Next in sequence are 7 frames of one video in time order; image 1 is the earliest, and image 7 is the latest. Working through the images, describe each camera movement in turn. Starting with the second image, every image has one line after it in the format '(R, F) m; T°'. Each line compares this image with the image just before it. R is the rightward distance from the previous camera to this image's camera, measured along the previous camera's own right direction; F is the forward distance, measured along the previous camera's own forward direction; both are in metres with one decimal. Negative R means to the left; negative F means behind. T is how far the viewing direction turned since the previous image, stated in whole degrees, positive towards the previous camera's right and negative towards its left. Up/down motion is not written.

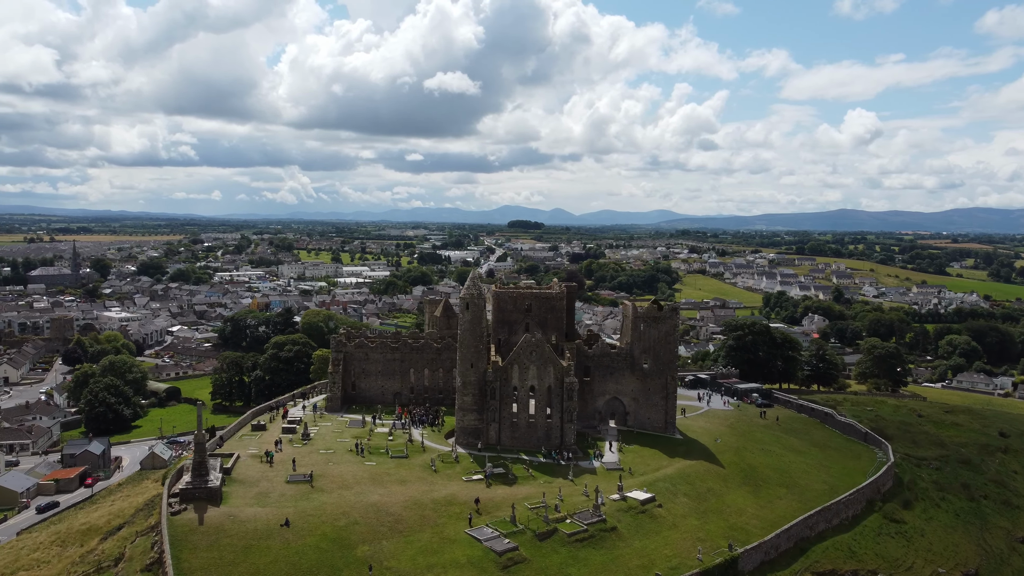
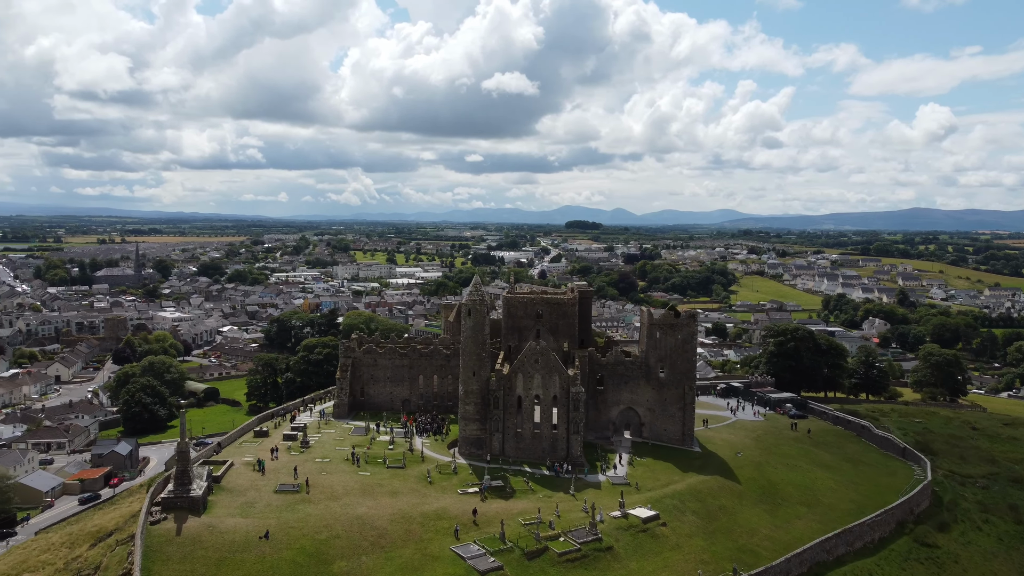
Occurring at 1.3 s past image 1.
(+2.7, +1.4) m; -4°
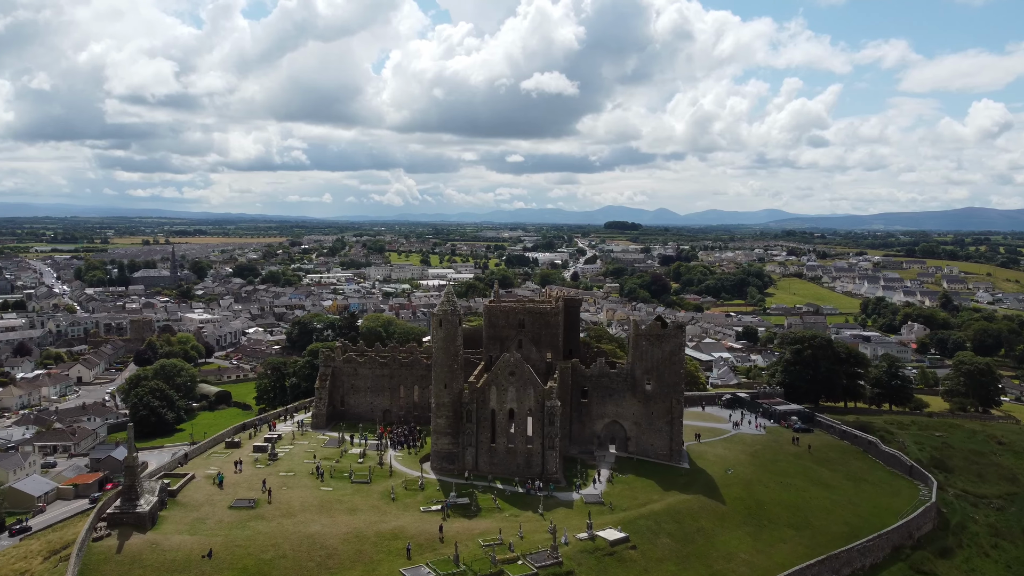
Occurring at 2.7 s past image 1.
(+3.3, +1.4) m; -3°
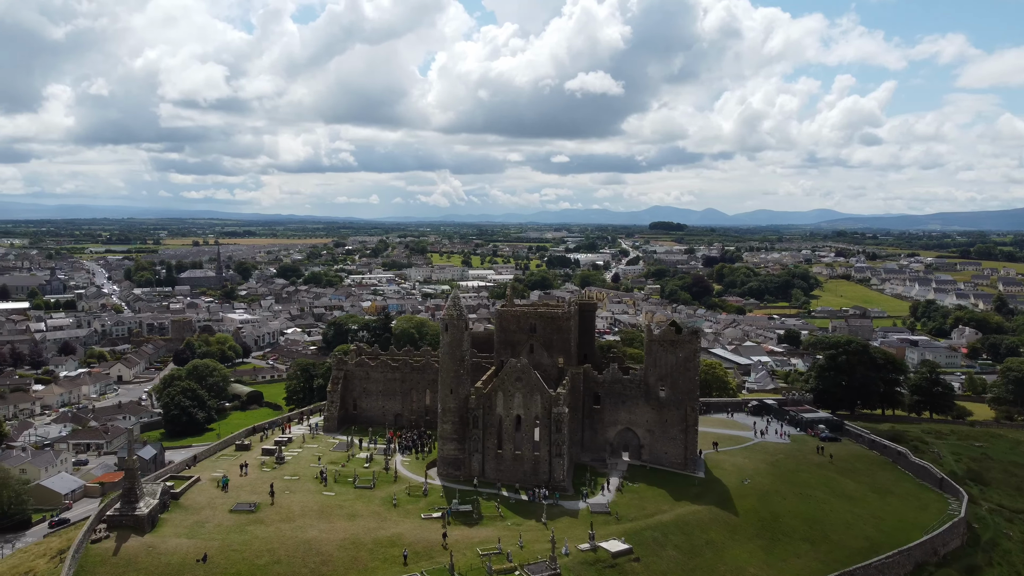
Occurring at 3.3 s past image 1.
(+1.8, +0.6) m; -3°
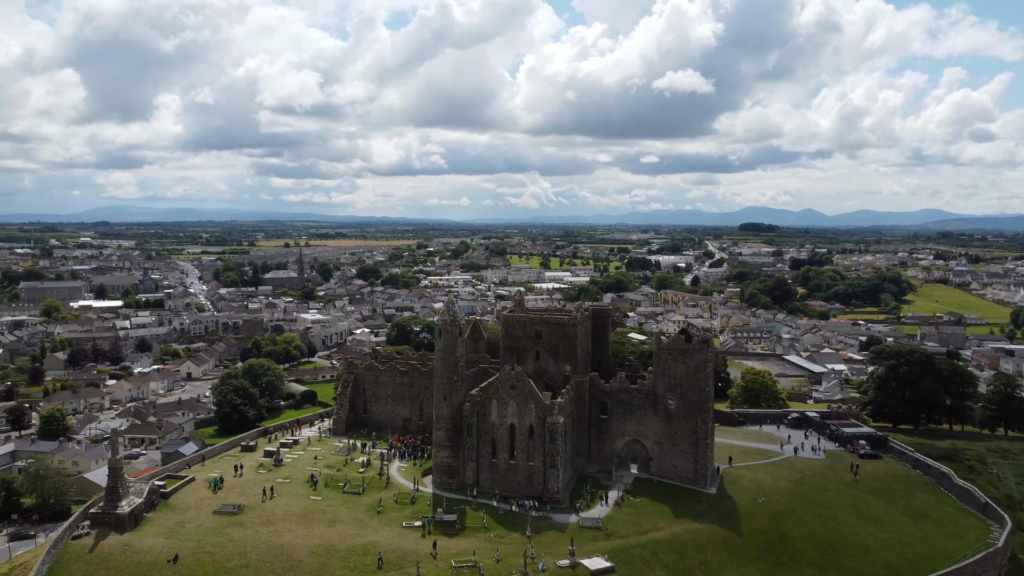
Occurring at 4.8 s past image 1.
(+4.3, +1.1) m; -6°
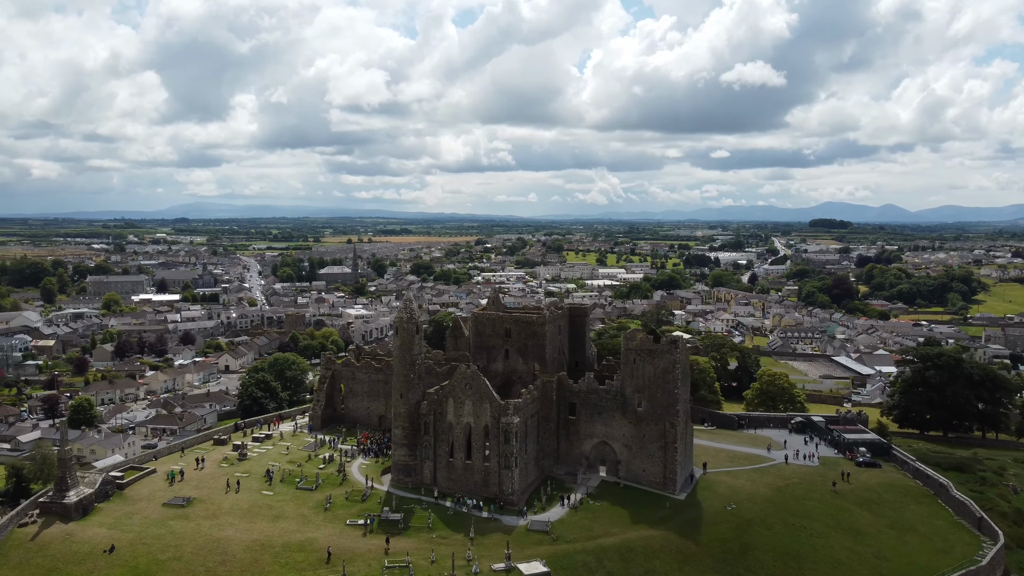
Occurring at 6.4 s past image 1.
(+5.0, +0.8) m; -5°
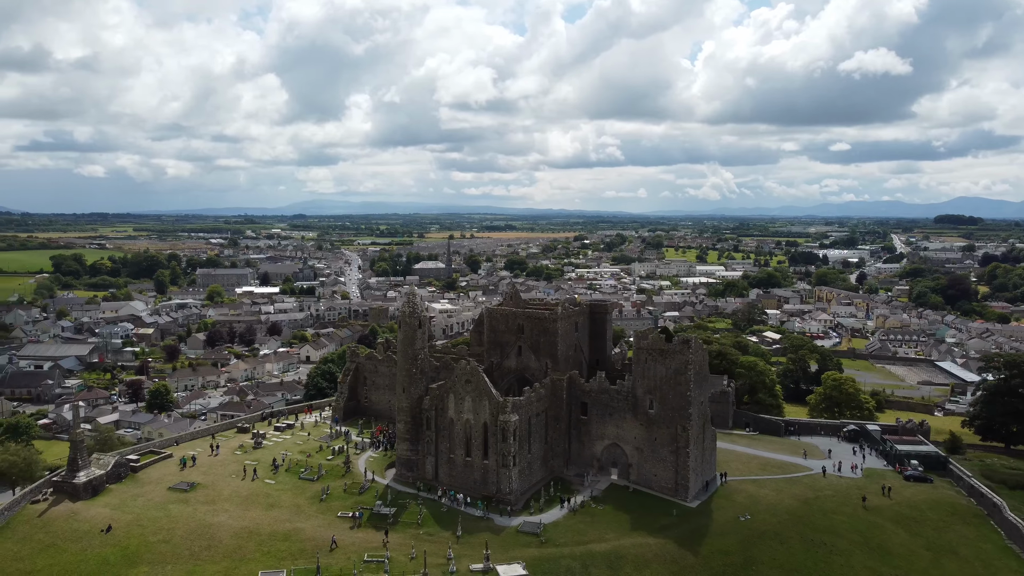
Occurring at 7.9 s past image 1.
(+4.7, +1.1) m; -8°
